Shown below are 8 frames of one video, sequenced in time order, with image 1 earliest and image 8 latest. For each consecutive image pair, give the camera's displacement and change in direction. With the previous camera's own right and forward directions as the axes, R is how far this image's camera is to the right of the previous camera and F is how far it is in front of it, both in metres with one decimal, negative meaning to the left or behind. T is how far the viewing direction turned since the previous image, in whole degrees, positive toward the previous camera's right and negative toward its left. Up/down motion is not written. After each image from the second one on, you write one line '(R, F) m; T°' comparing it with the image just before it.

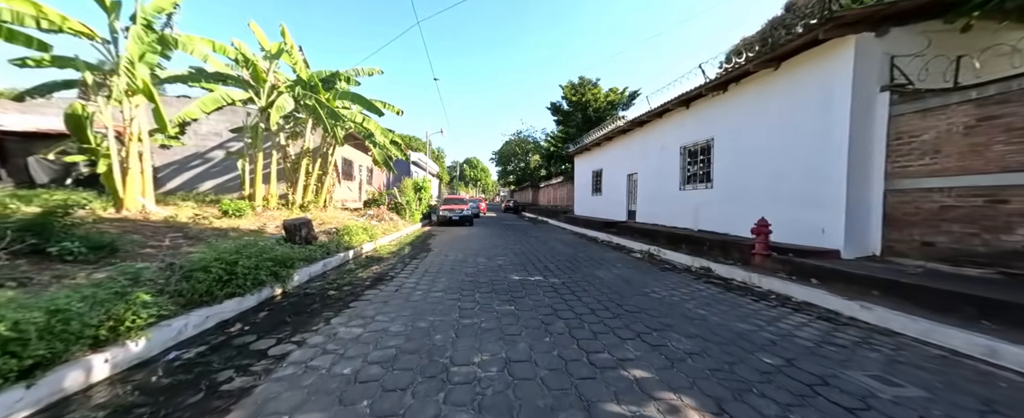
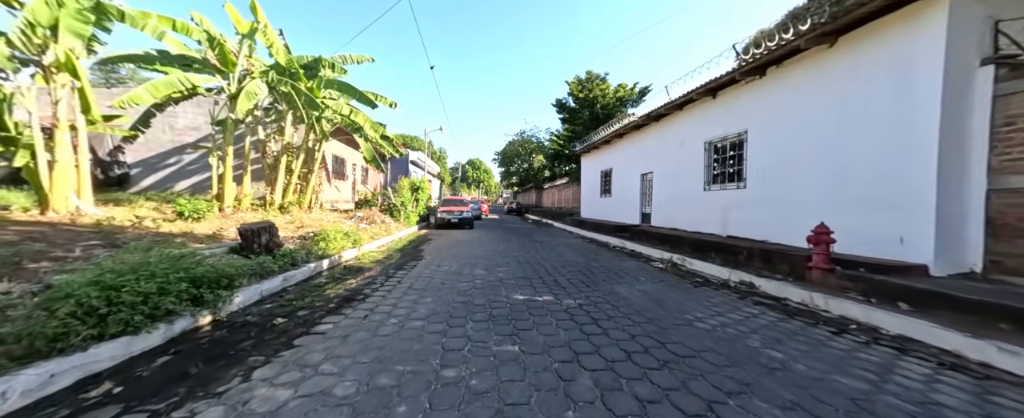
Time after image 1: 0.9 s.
(0.0, +1.1) m; -1°
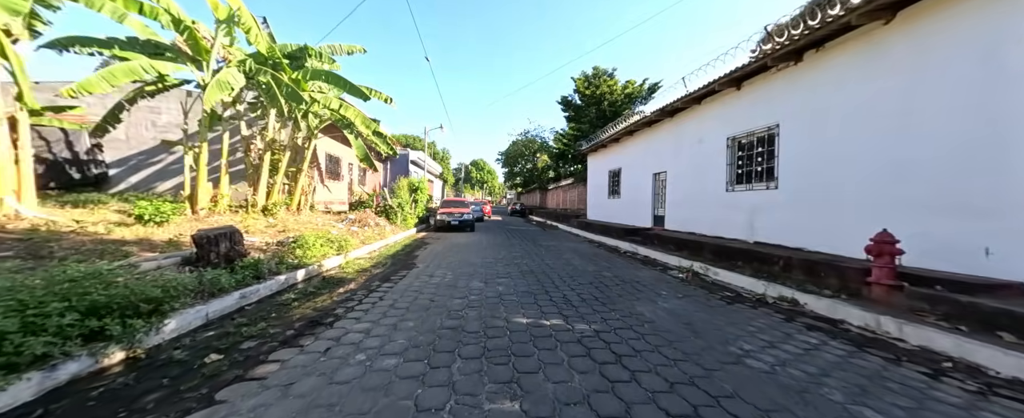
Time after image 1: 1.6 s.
(0.0, +0.8) m; -1°
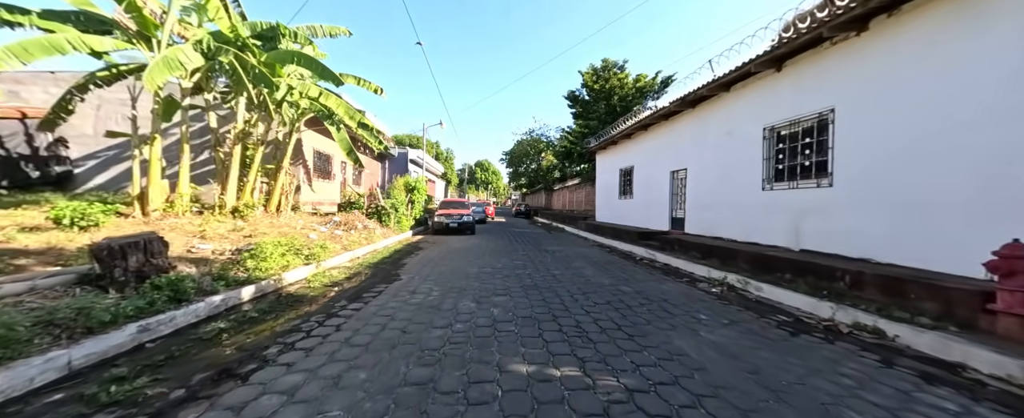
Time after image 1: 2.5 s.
(+0.1, +1.0) m; -1°
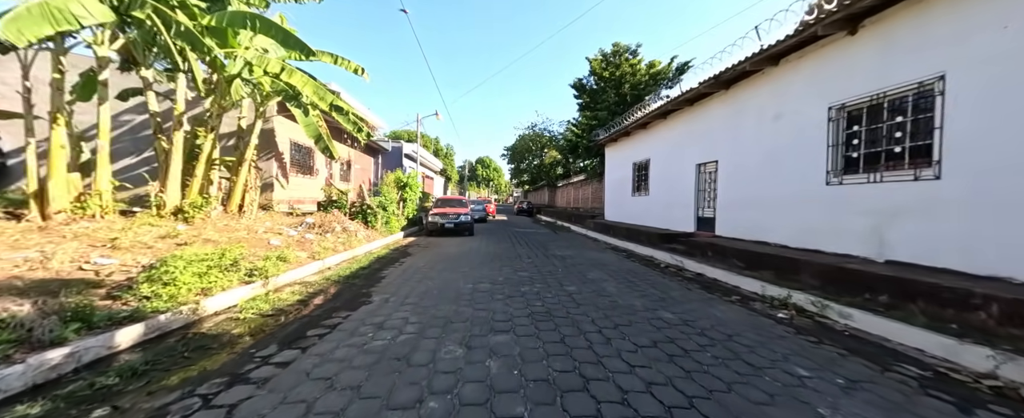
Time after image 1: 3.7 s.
(0.0, +1.3) m; 0°
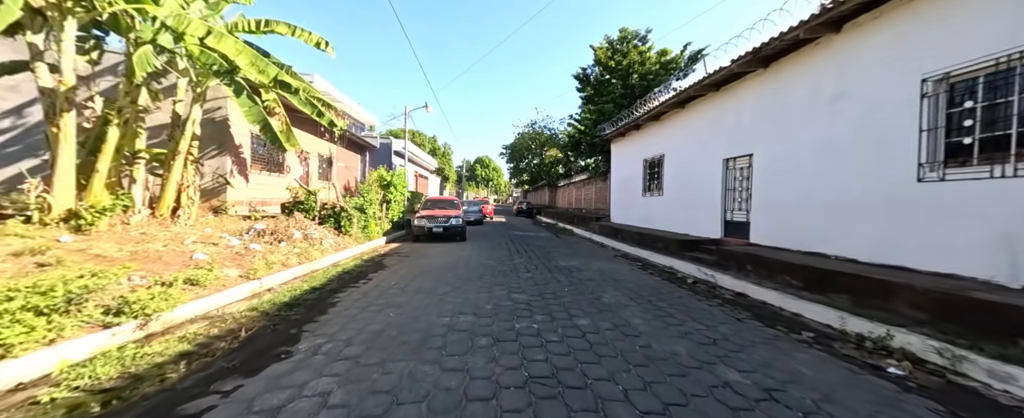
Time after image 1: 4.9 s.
(+0.1, +1.4) m; 0°
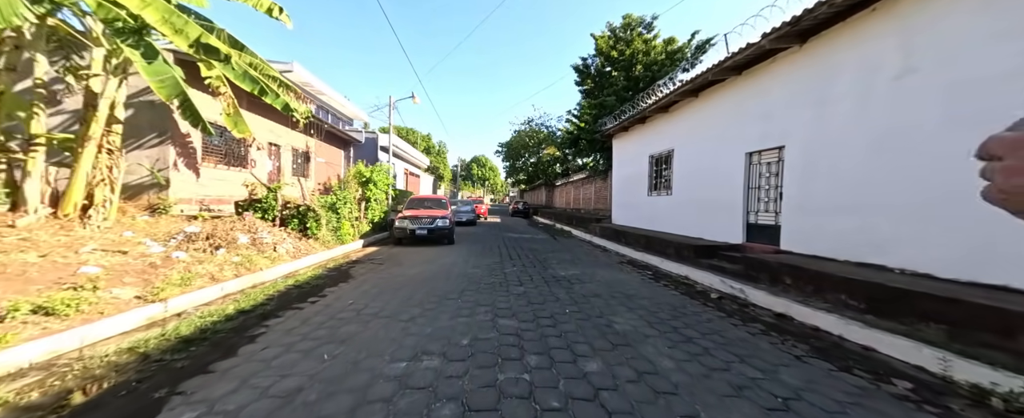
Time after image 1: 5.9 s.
(+0.1, +1.1) m; +1°
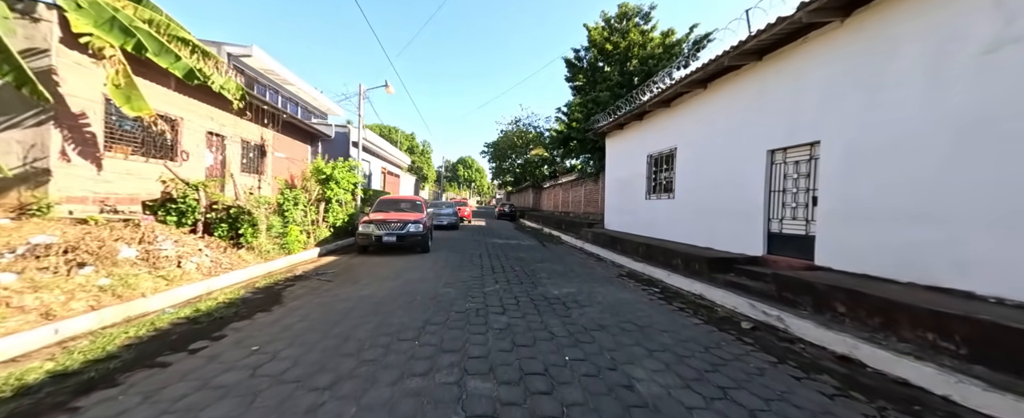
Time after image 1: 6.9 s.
(+0.1, +1.2) m; +3°
